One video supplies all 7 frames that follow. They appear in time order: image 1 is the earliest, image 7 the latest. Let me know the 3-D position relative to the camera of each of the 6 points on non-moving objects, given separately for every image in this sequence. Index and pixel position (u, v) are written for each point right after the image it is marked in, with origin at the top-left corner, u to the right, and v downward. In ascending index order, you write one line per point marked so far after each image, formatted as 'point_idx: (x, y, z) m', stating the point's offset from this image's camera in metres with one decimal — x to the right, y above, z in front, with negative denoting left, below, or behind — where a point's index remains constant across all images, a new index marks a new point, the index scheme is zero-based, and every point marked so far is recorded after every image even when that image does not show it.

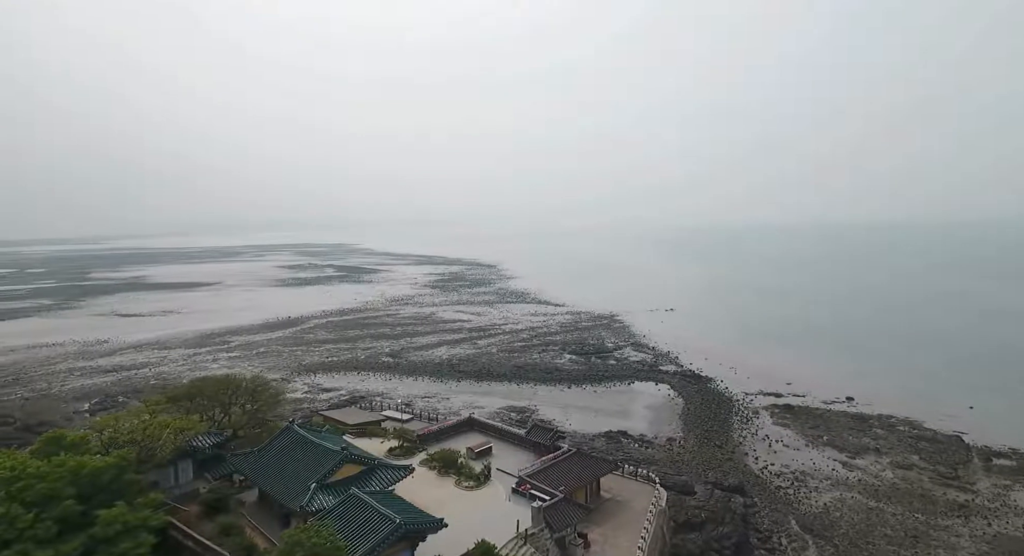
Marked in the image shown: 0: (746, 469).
0: (+7.0, -5.7, +15.9) m
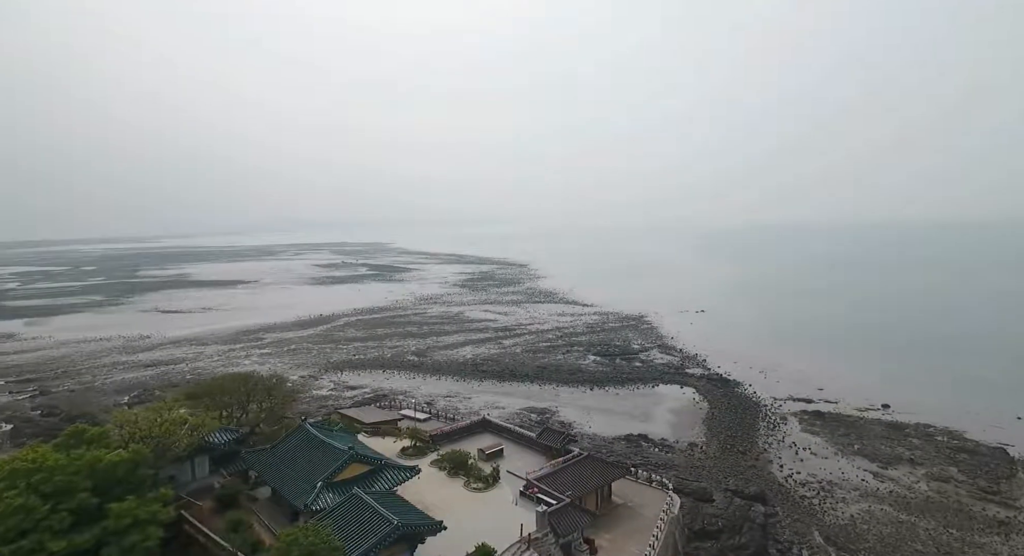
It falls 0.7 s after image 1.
0: (+7.5, -5.8, +15.4) m
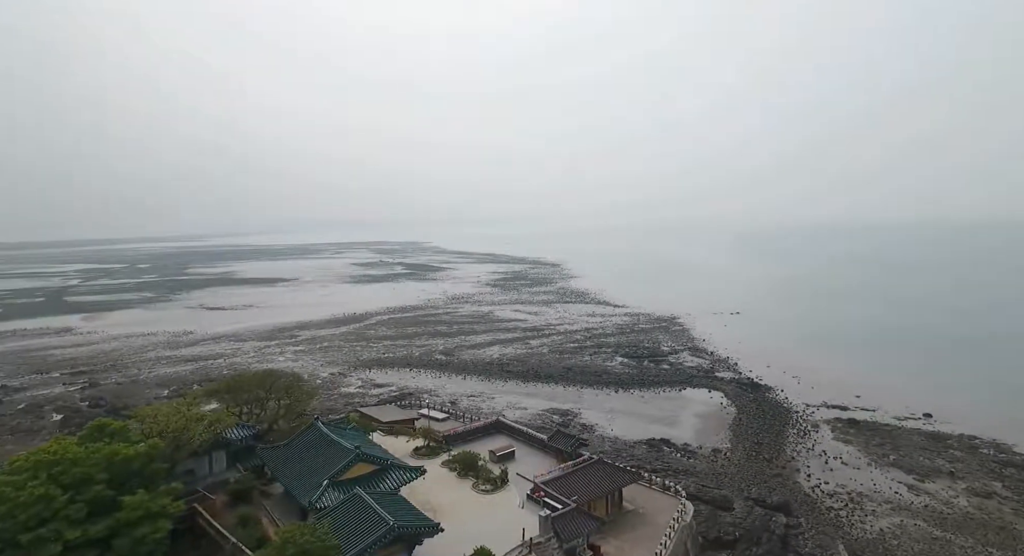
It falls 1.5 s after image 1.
0: (+8.0, -5.9, +14.9) m
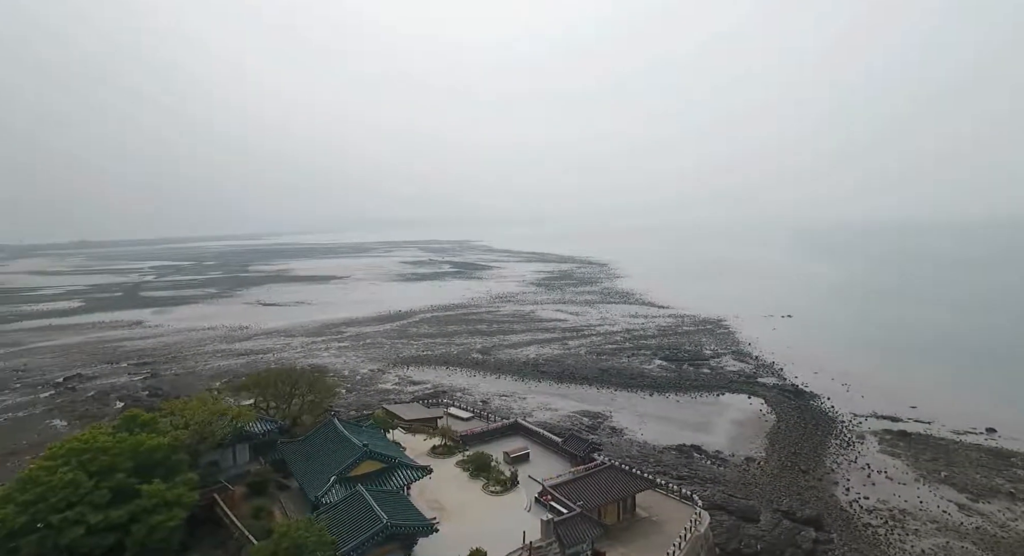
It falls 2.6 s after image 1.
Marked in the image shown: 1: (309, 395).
0: (+8.6, -6.0, +14.2) m
1: (-5.8, -3.3, +14.8) m
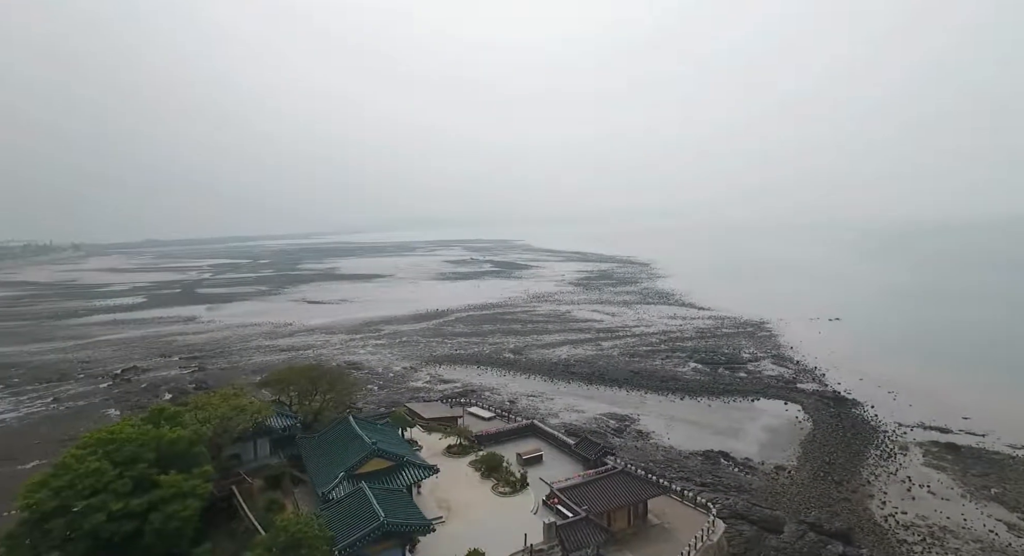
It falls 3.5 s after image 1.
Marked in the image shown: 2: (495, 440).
0: (+9.0, -6.1, +13.6) m
1: (-5.2, -3.3, +15.3) m
2: (-0.4, -4.4, +14.4) m
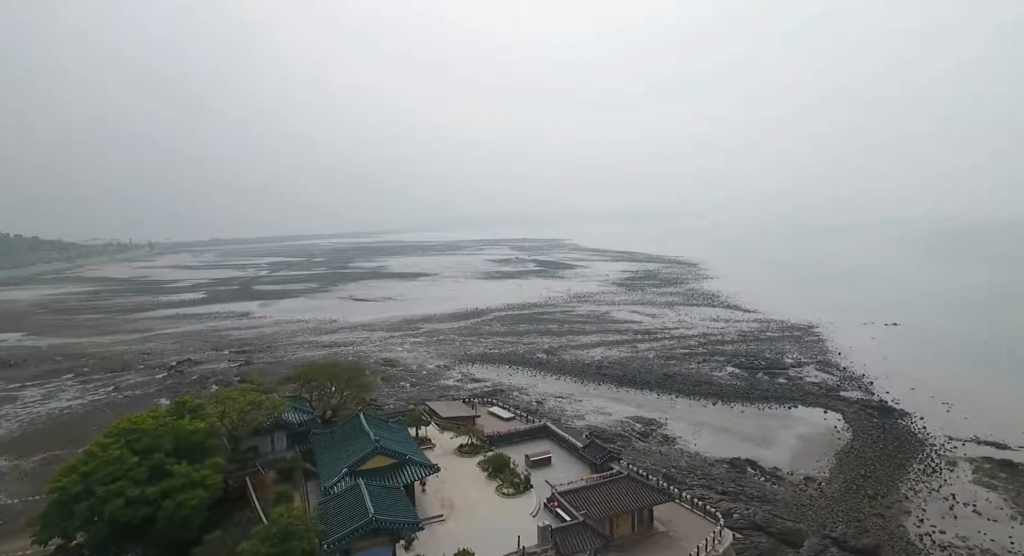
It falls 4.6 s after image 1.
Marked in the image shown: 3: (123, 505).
0: (+9.4, -6.2, +12.9) m
1: (-4.6, -3.3, +15.7) m
2: (0.0, -4.4, +14.5) m
3: (-6.4, -3.8, +8.8) m
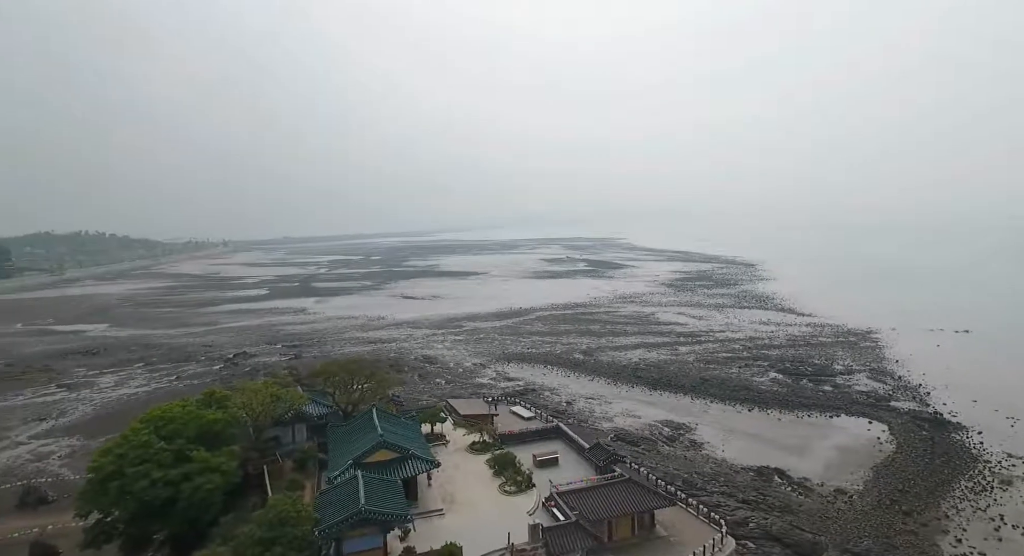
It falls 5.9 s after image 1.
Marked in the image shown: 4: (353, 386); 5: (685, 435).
0: (+9.7, -6.3, +12.3) m
1: (-4.0, -3.3, +16.4) m
2: (+0.5, -4.5, +14.7) m
3: (-6.4, -3.8, +9.7) m
4: (-4.4, -3.4, +16.4) m
5: (+6.4, -5.8, +19.5) m
